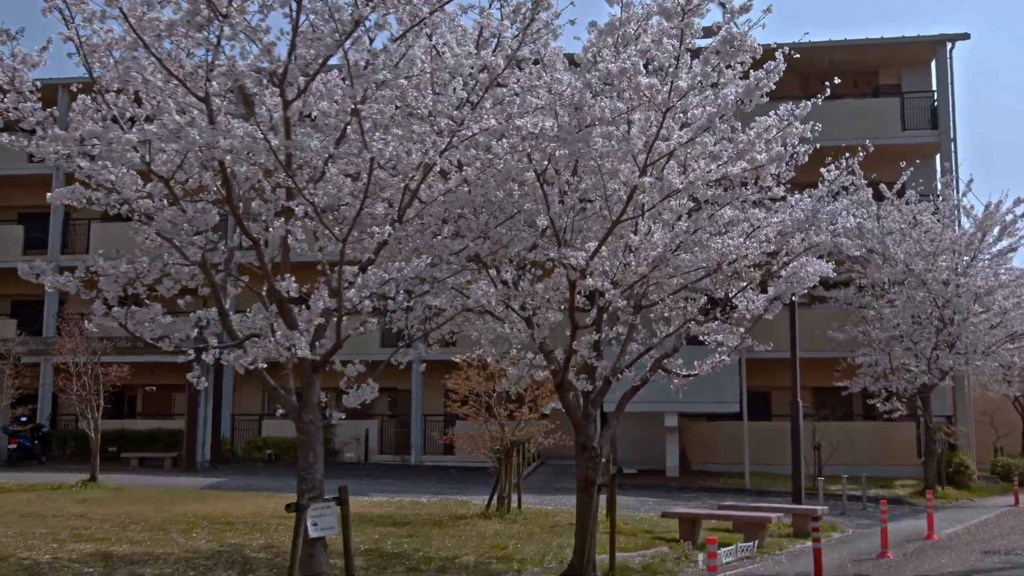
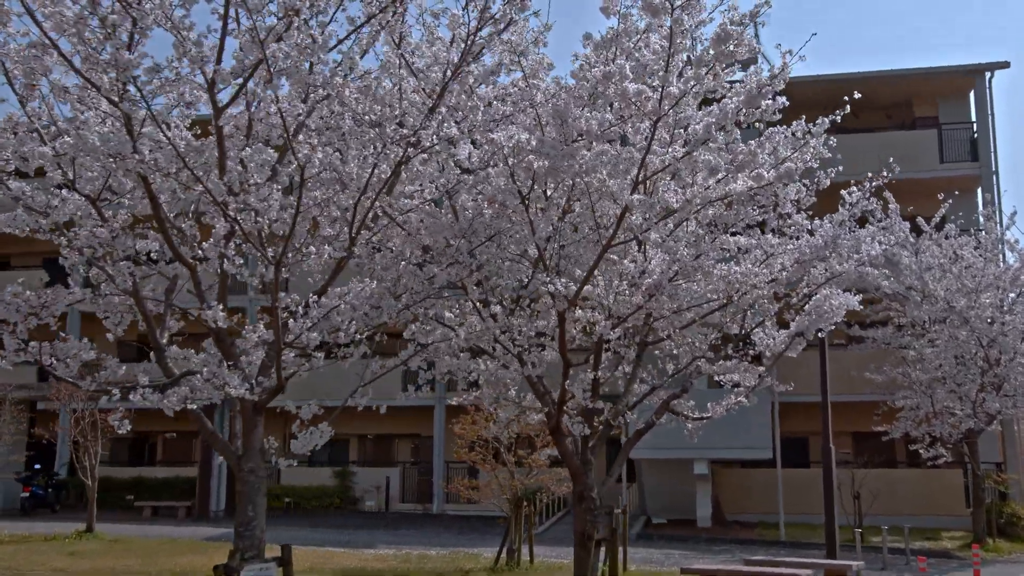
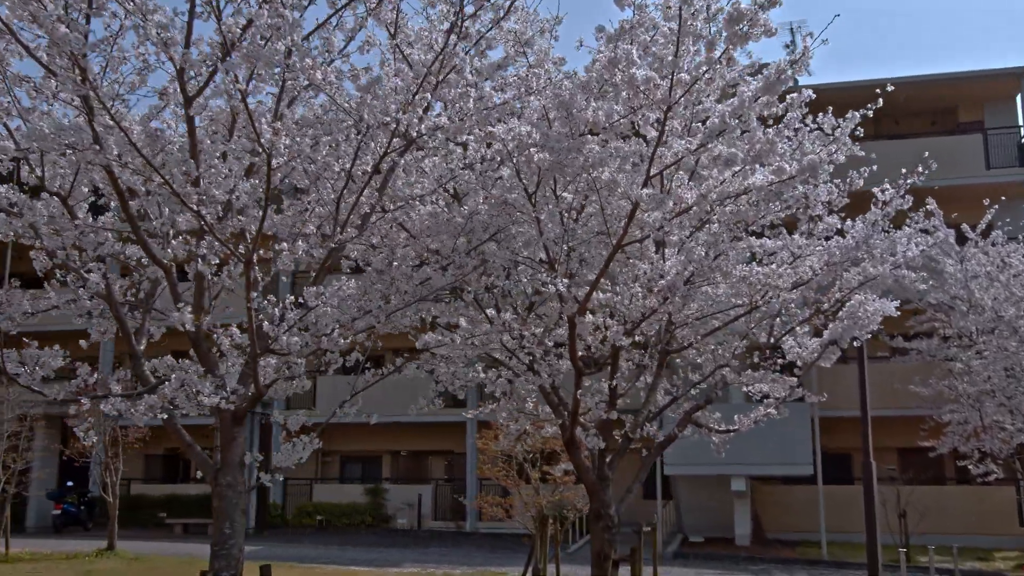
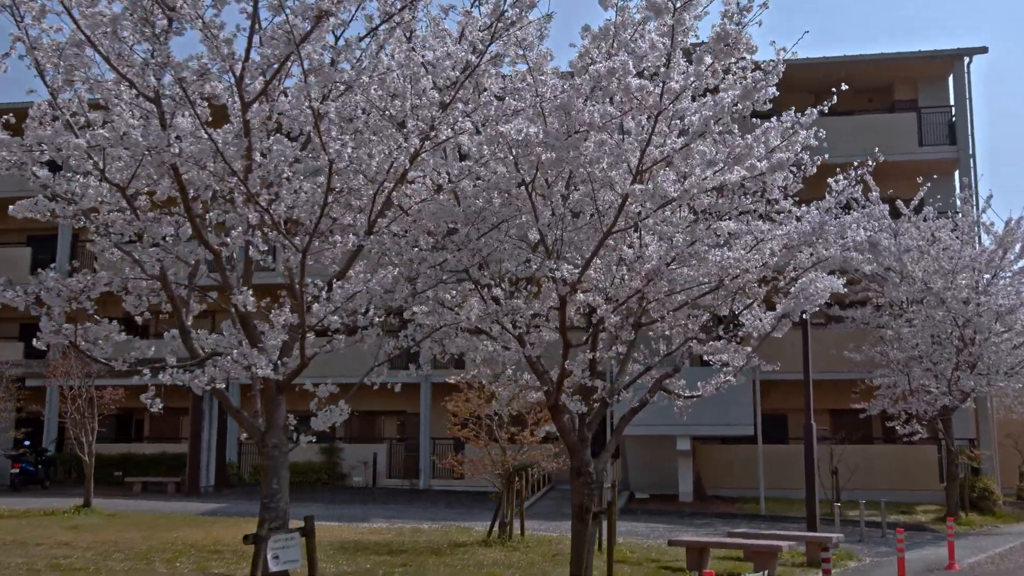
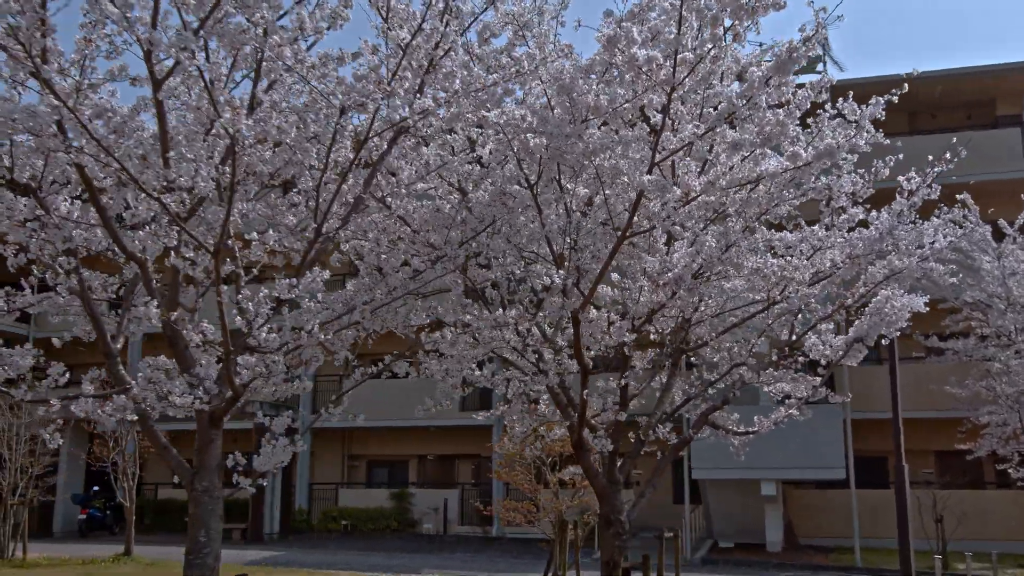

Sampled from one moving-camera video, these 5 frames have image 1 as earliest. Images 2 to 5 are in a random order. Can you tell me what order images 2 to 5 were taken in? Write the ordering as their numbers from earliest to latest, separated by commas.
4, 2, 3, 5
